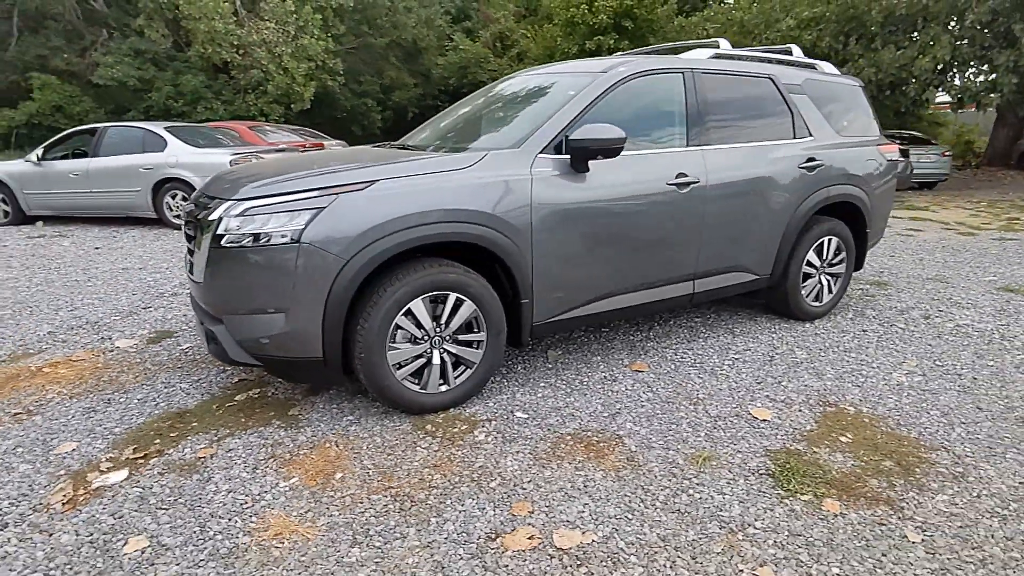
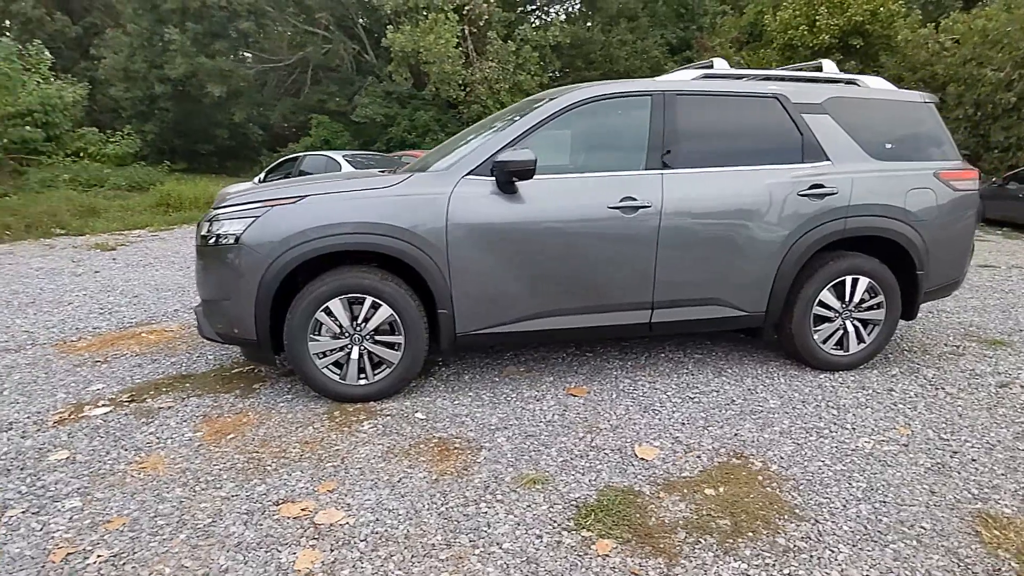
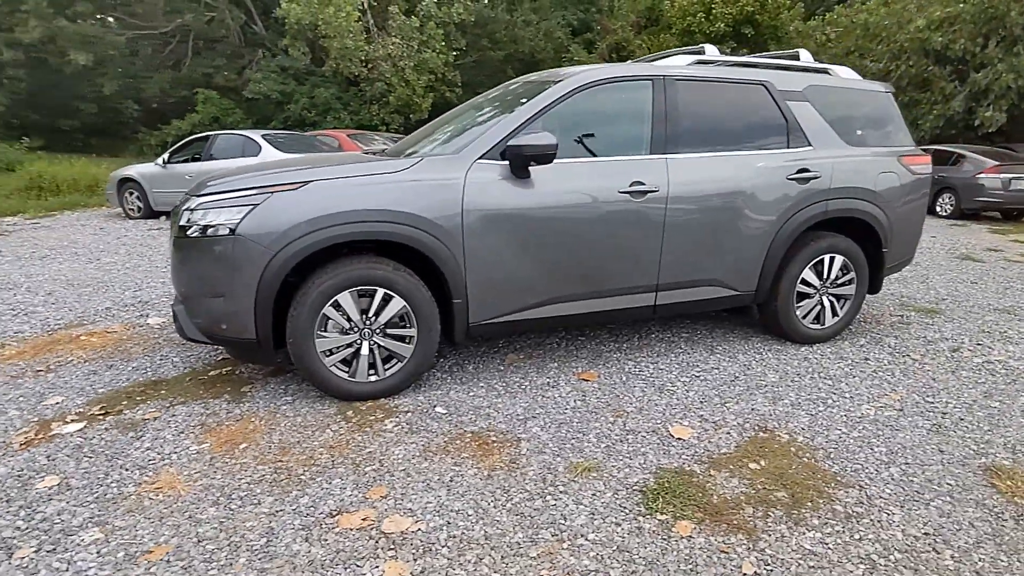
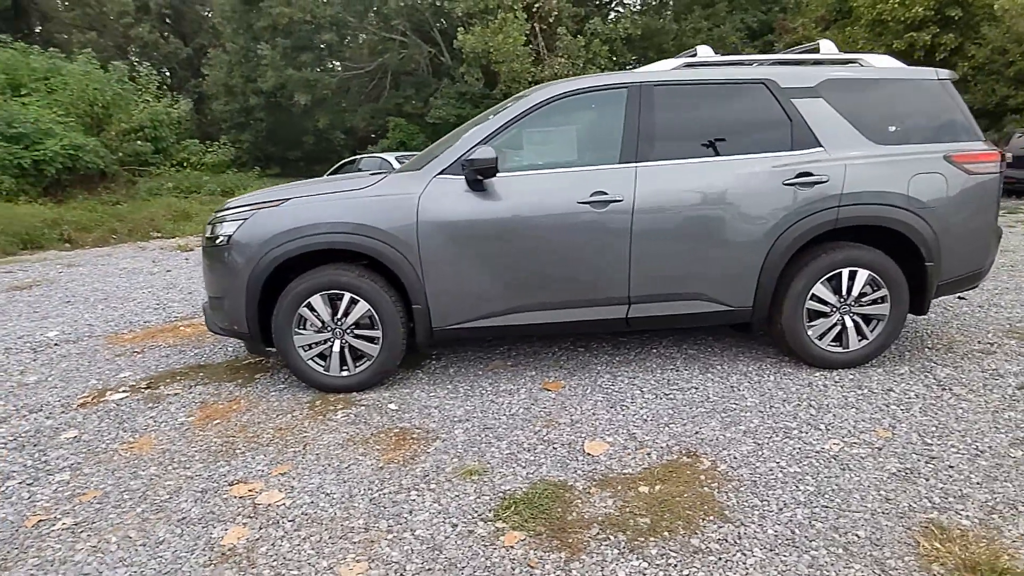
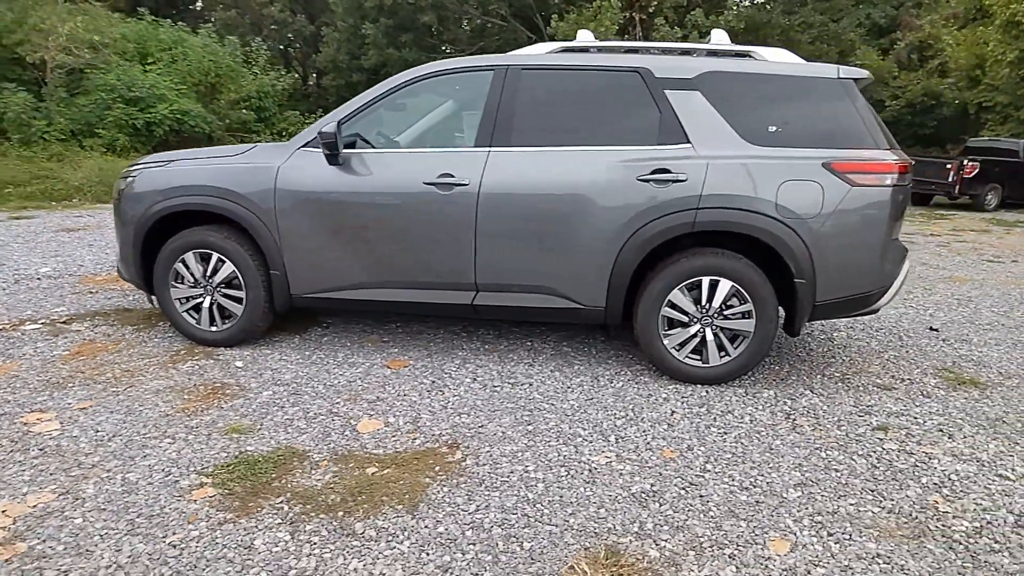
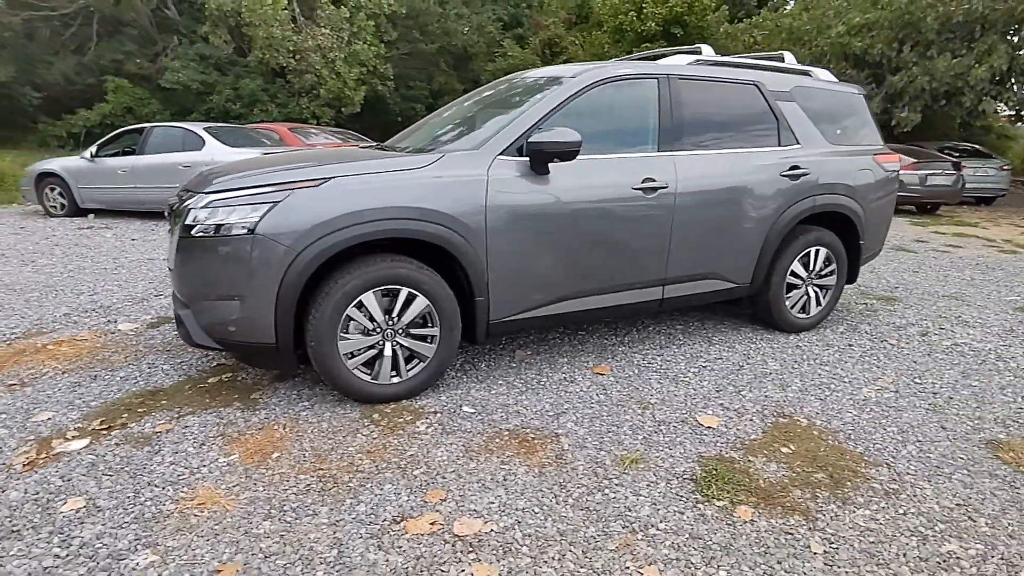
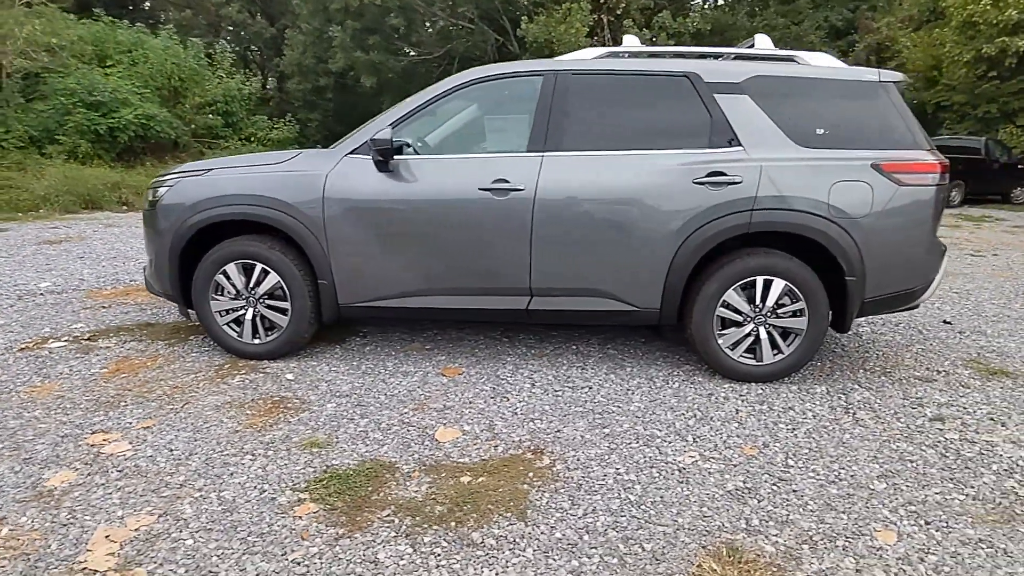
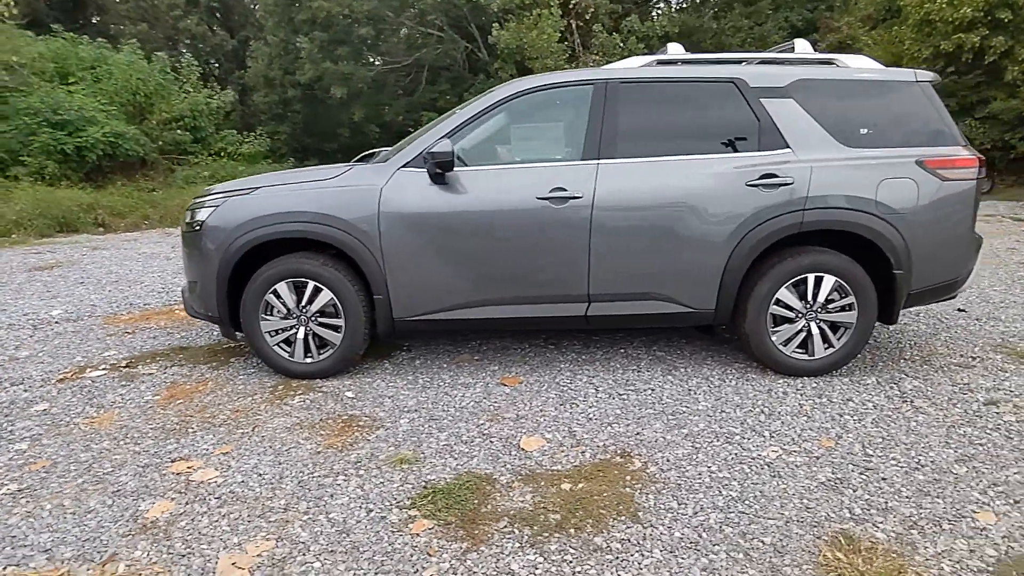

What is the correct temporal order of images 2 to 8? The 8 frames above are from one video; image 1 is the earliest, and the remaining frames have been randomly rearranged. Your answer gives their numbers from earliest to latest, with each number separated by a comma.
6, 3, 2, 4, 8, 7, 5
